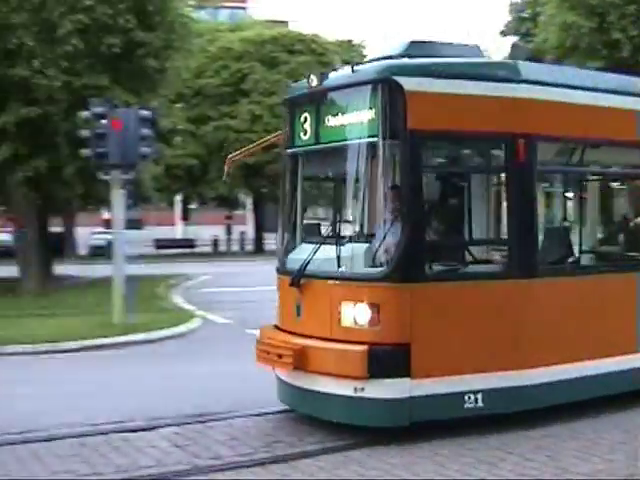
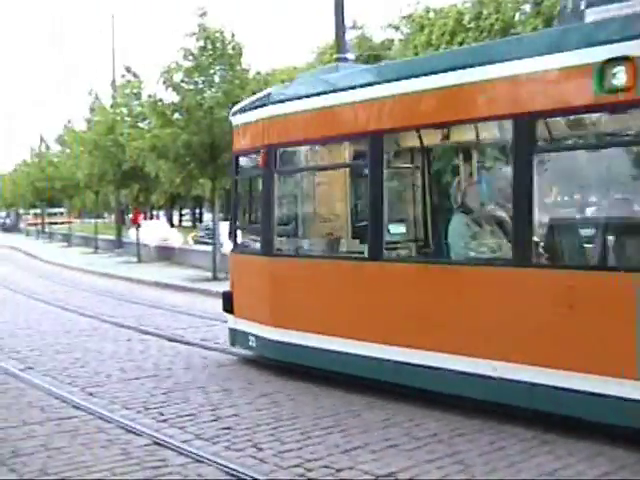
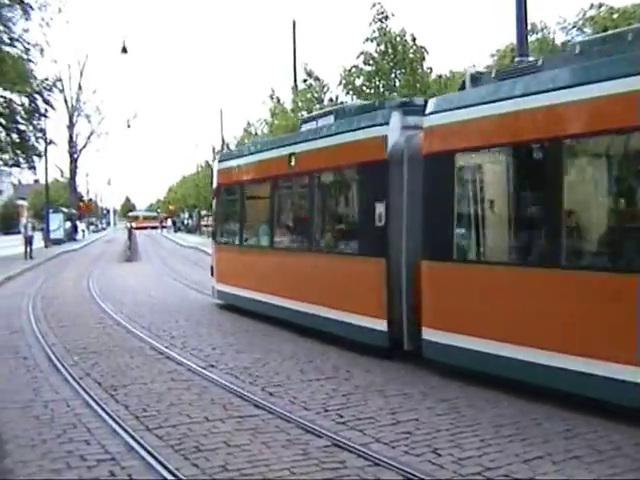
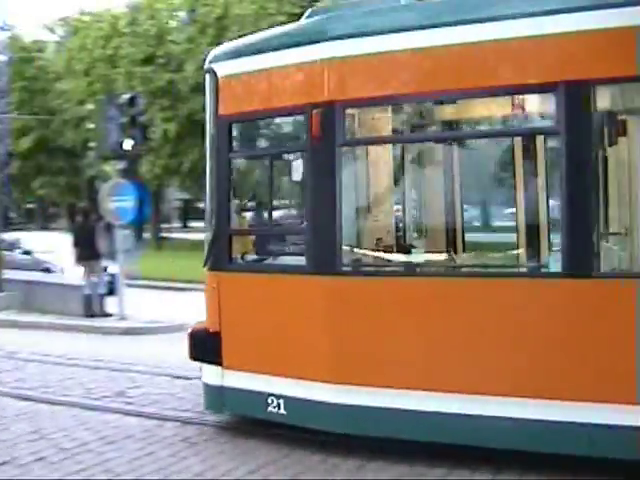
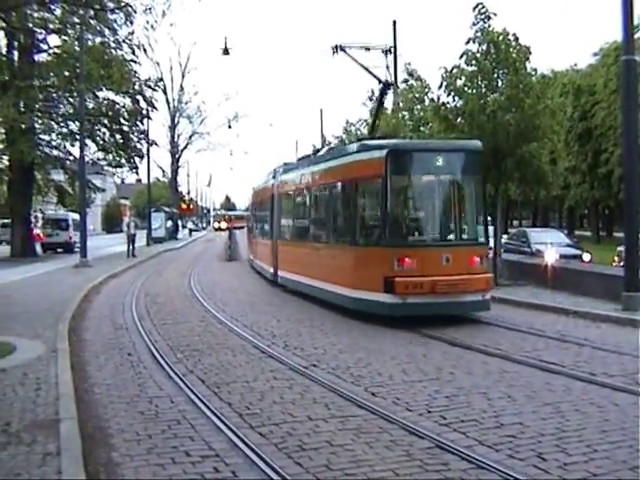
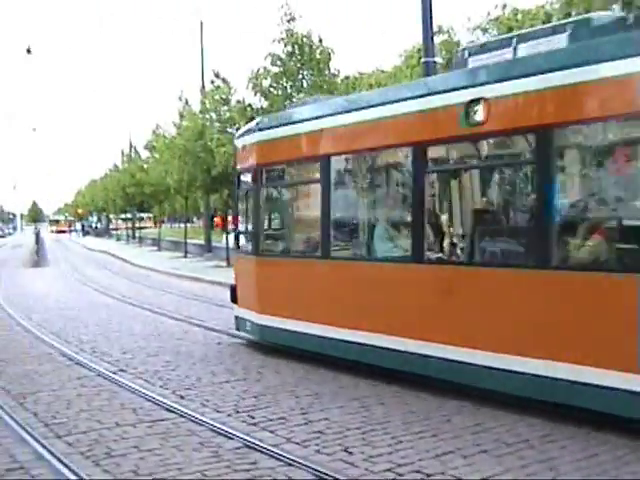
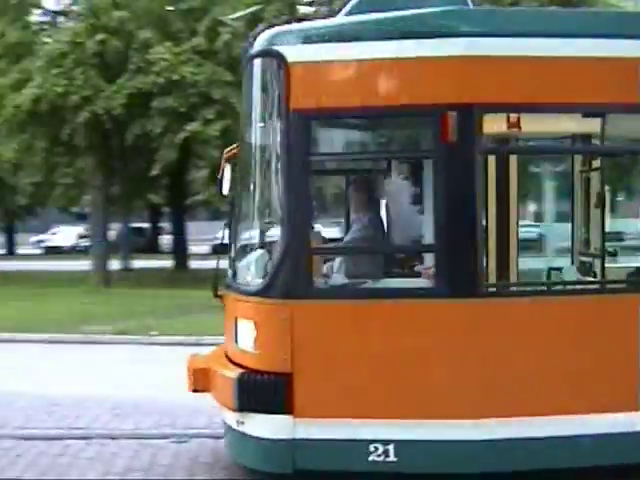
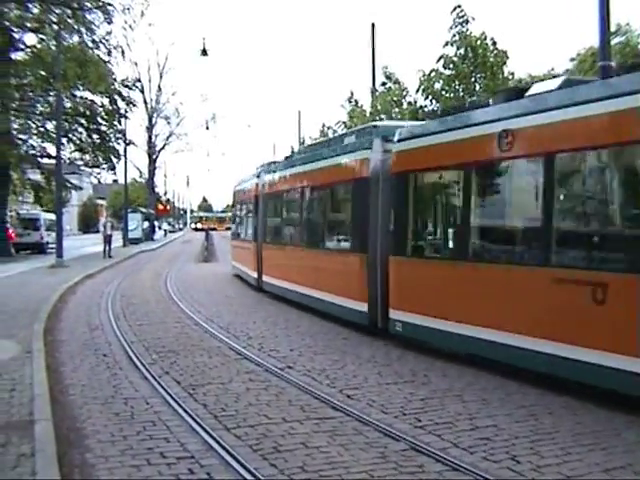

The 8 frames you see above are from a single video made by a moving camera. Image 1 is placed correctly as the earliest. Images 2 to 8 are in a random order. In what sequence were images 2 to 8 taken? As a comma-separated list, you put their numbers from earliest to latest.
7, 4, 2, 6, 3, 8, 5
